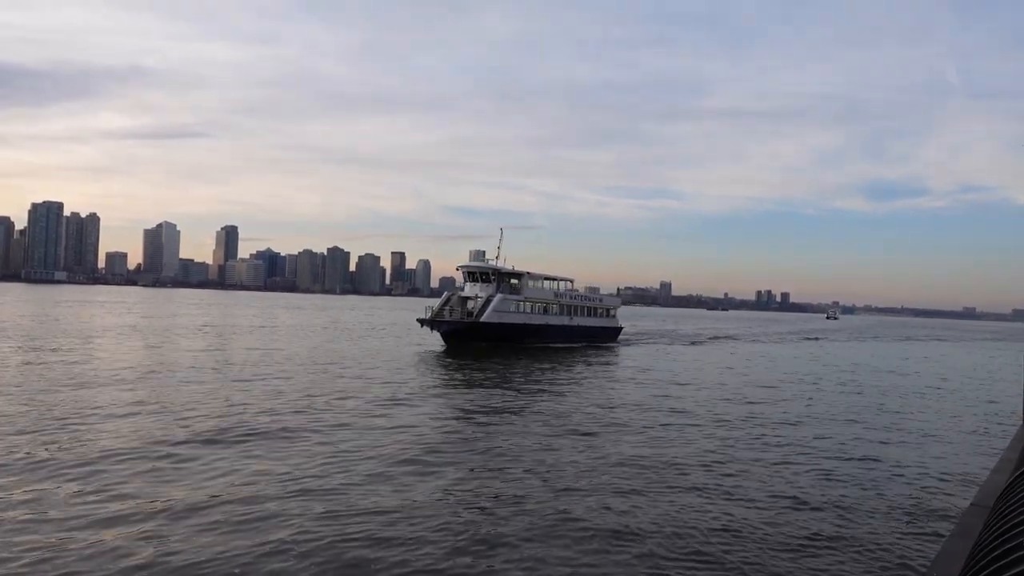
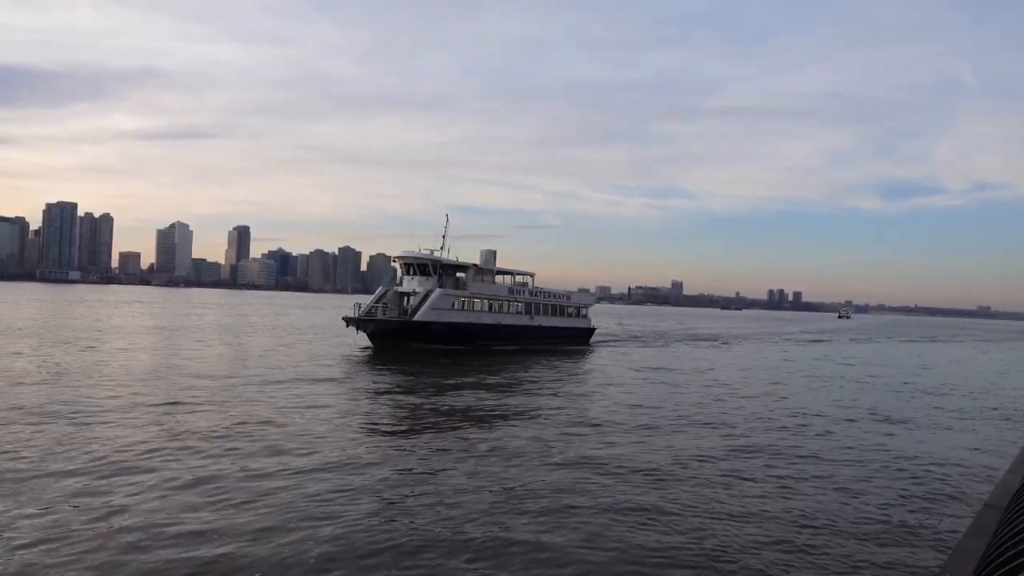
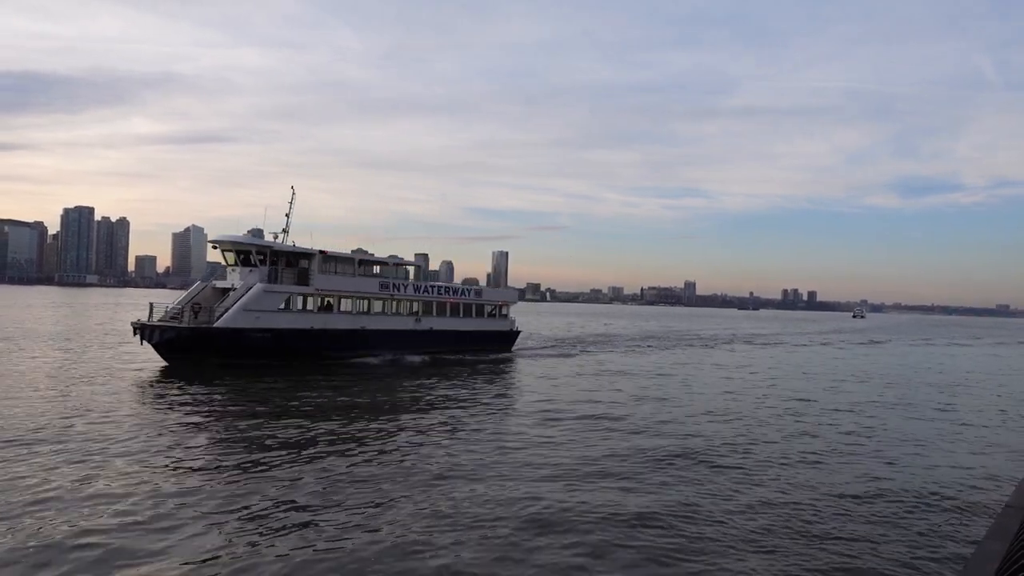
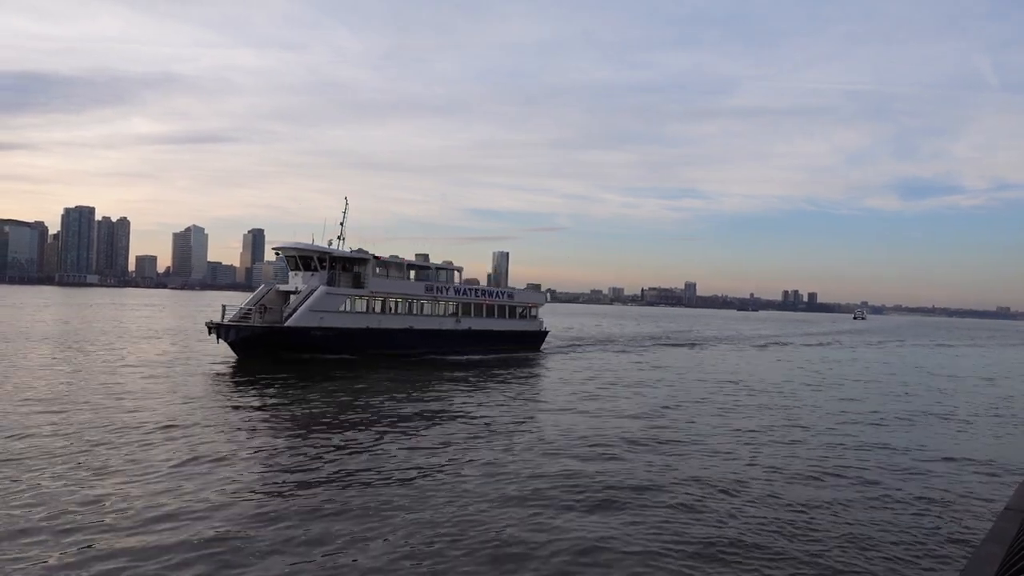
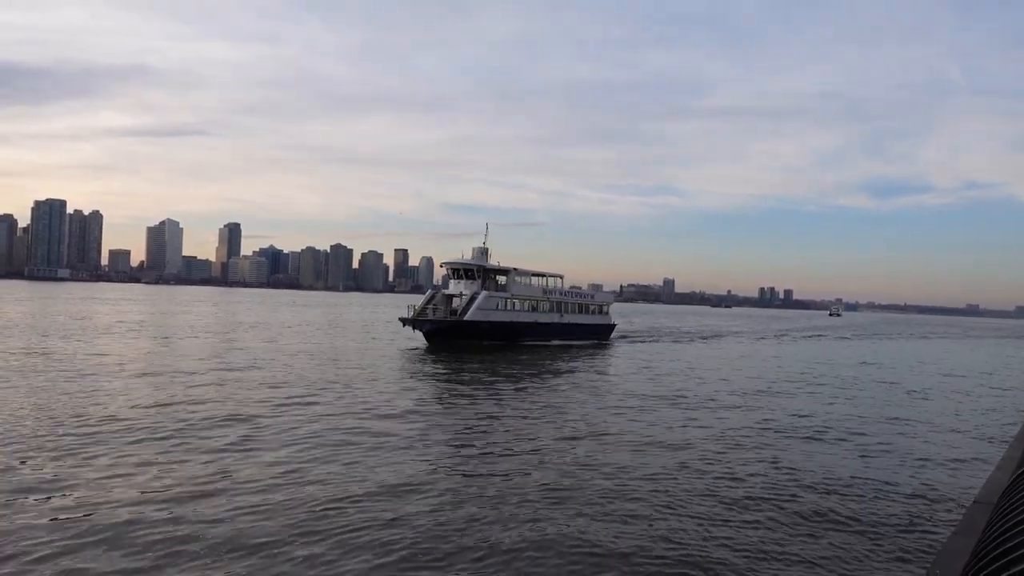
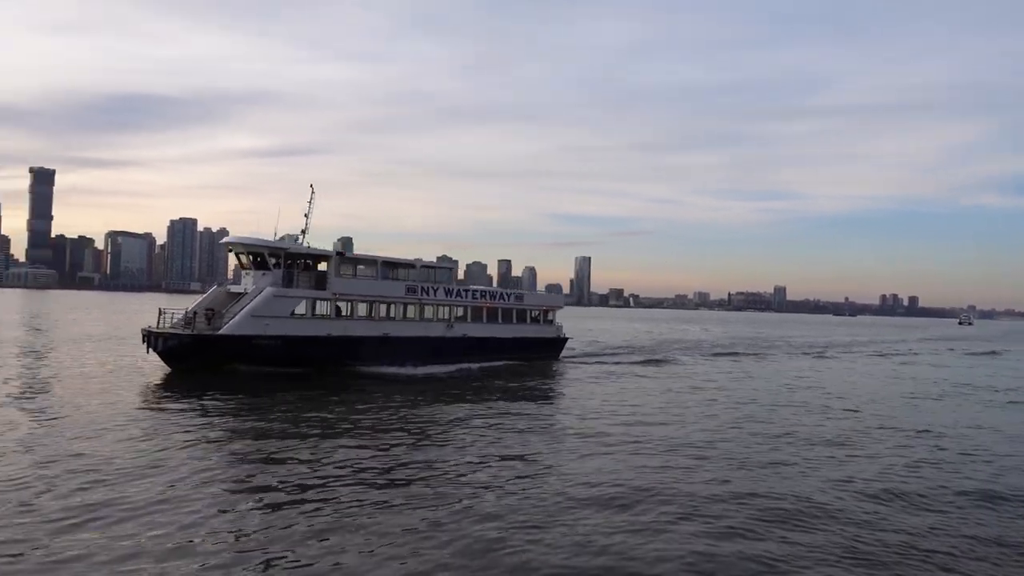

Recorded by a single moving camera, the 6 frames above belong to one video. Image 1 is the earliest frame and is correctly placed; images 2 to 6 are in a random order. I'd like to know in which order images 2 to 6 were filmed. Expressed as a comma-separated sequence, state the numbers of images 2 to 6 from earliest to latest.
5, 2, 4, 3, 6
